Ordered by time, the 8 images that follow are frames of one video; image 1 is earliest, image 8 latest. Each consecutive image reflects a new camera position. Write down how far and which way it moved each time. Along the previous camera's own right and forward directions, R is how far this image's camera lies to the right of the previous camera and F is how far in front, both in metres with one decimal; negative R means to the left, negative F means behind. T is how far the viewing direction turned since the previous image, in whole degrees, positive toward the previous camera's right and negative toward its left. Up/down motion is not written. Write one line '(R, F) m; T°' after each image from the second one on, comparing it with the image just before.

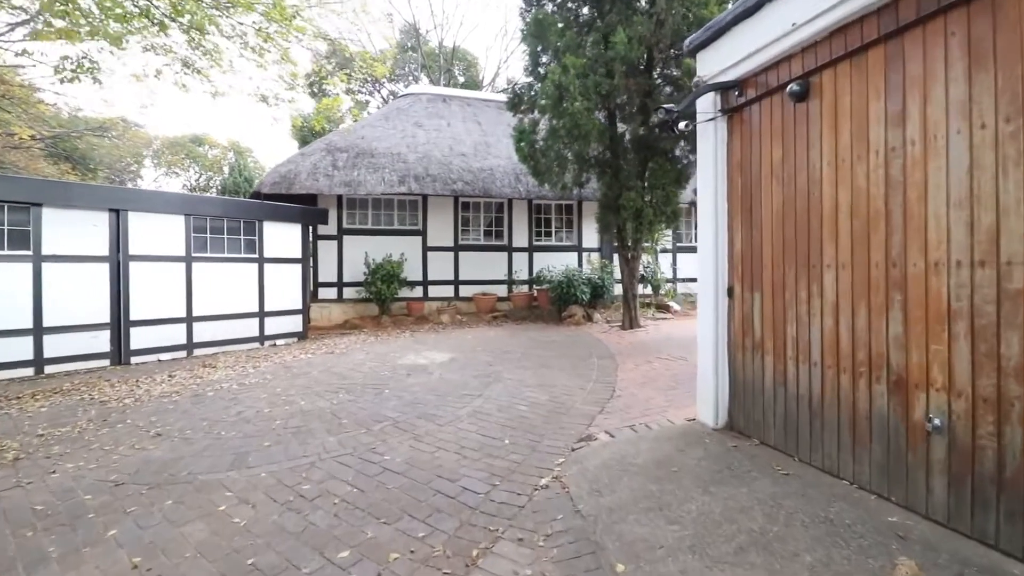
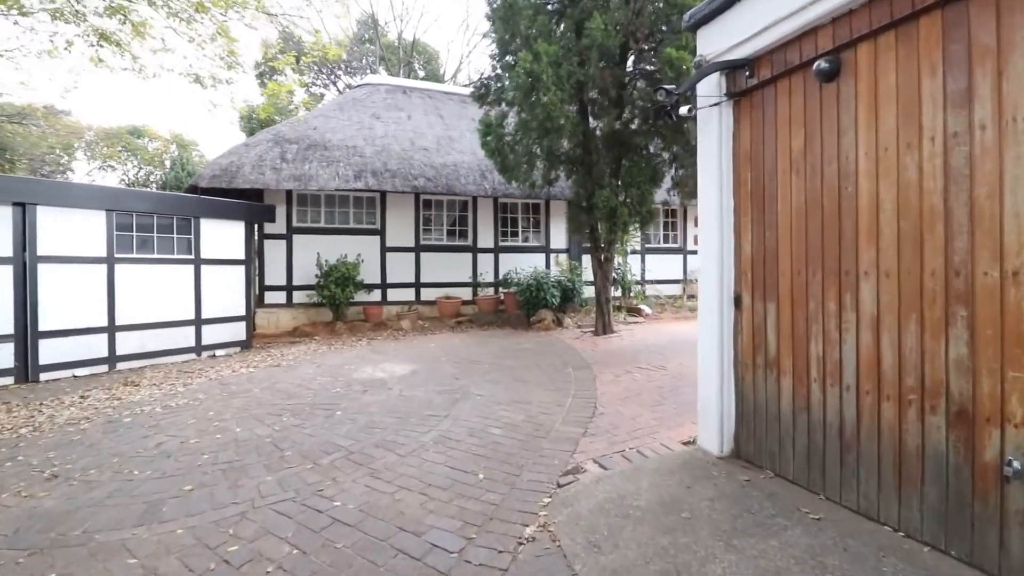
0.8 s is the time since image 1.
(-0.1, +0.6) m; +4°
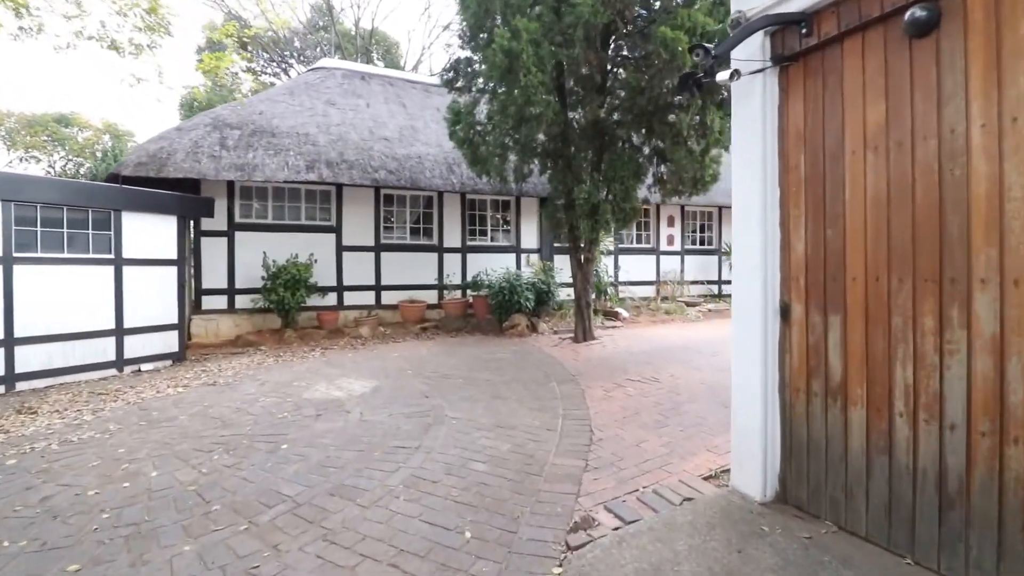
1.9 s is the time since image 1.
(-0.2, +0.7) m; +5°
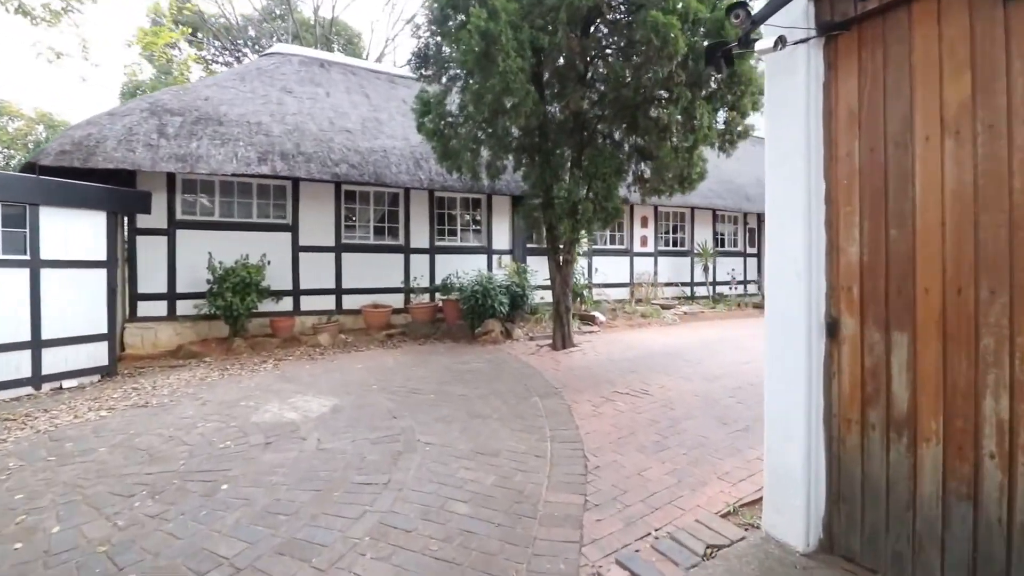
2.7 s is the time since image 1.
(-0.1, +0.5) m; +4°
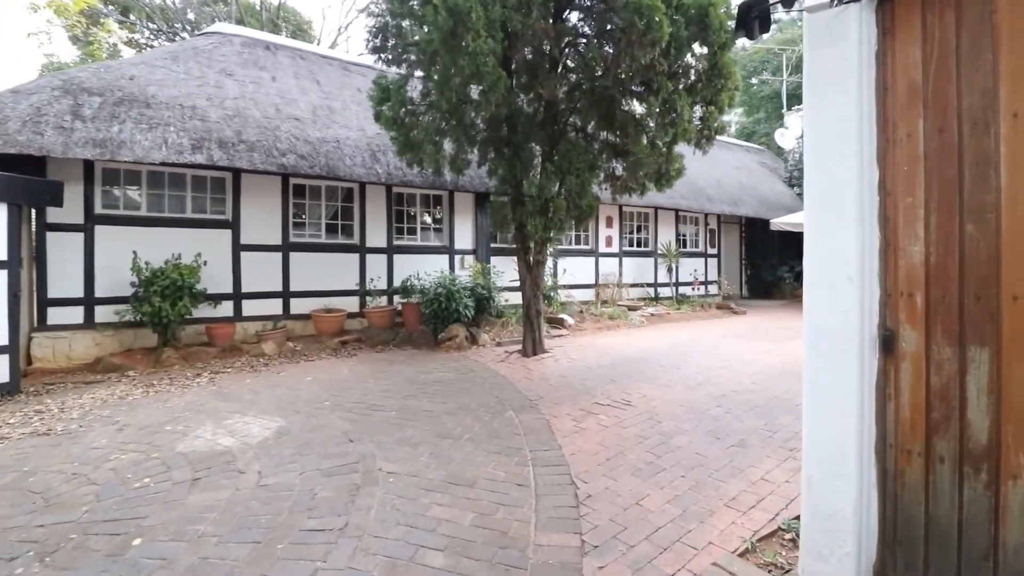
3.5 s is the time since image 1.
(-0.1, +0.5) m; +5°
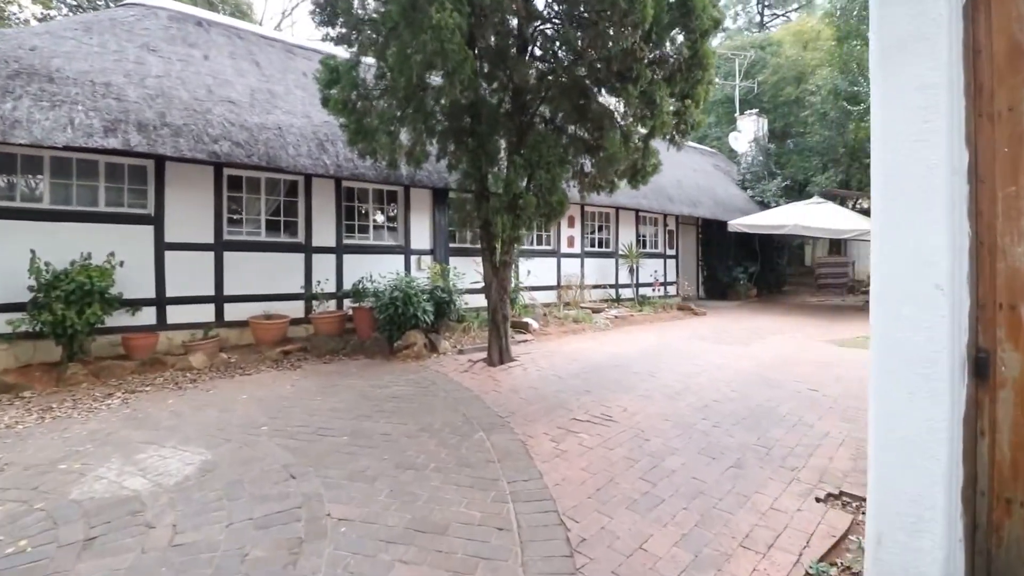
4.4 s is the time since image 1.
(-0.1, +0.5) m; +5°
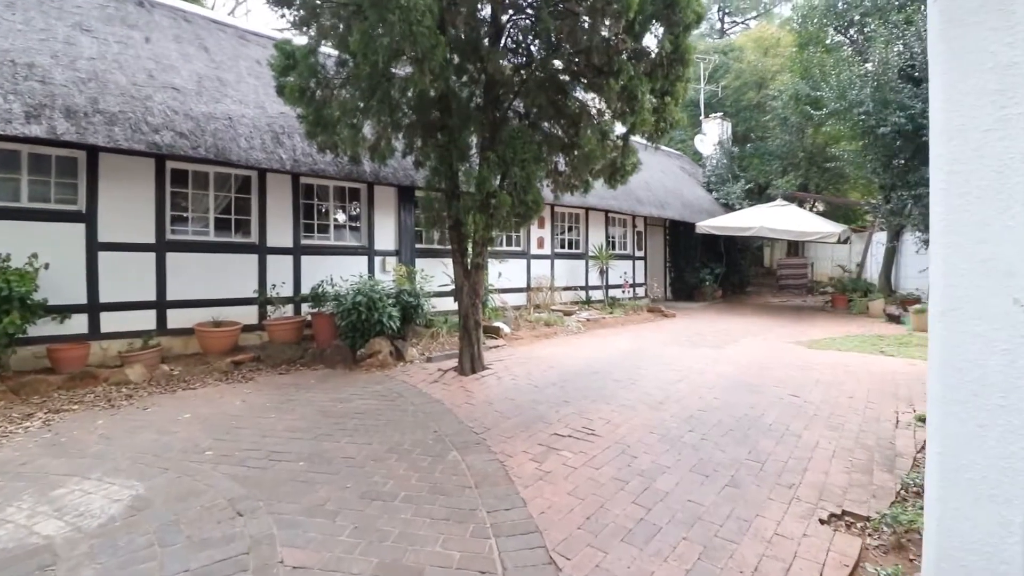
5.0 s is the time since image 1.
(-0.1, +0.3) m; +4°
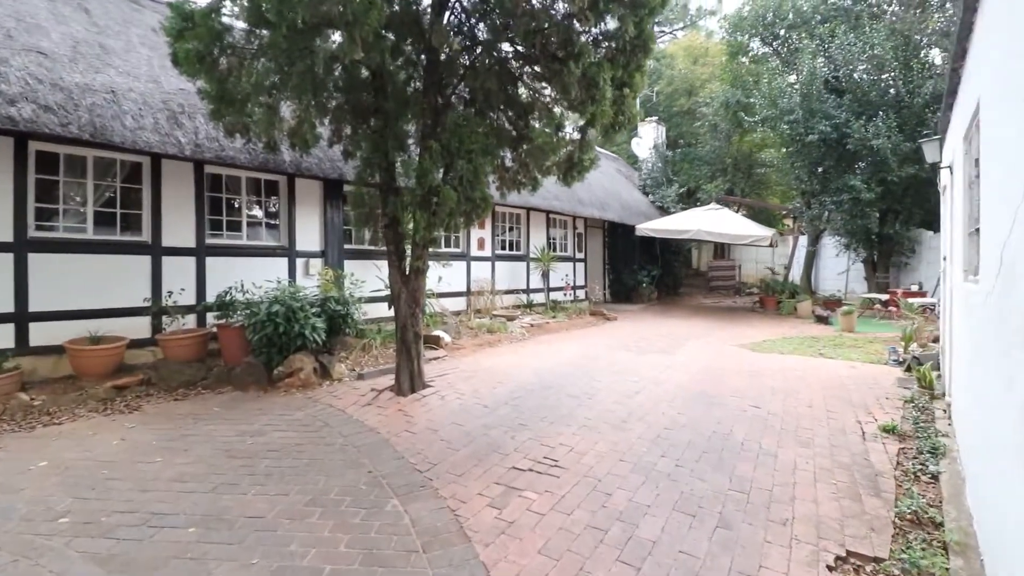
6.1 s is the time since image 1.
(-0.1, +0.6) m; +7°
